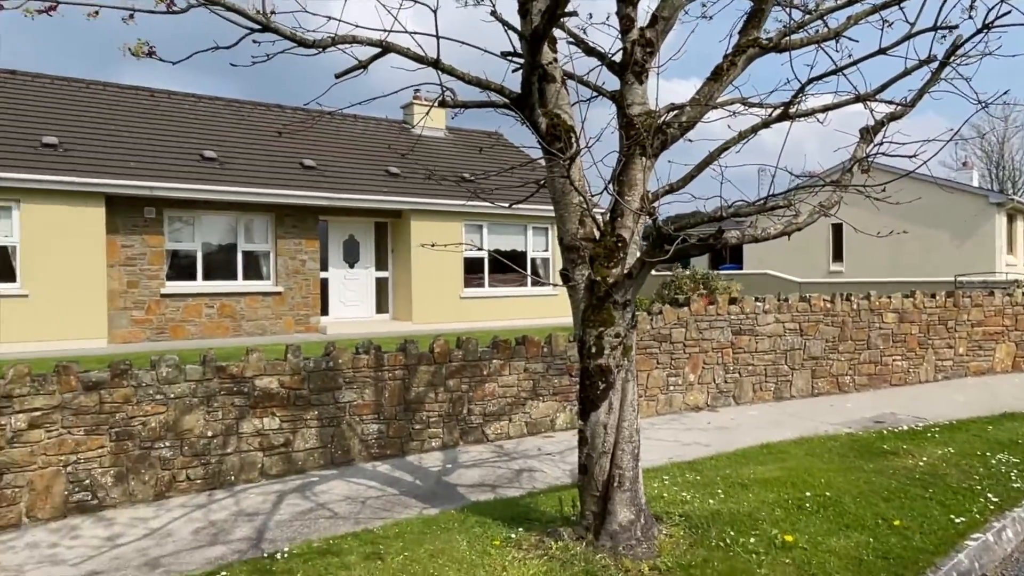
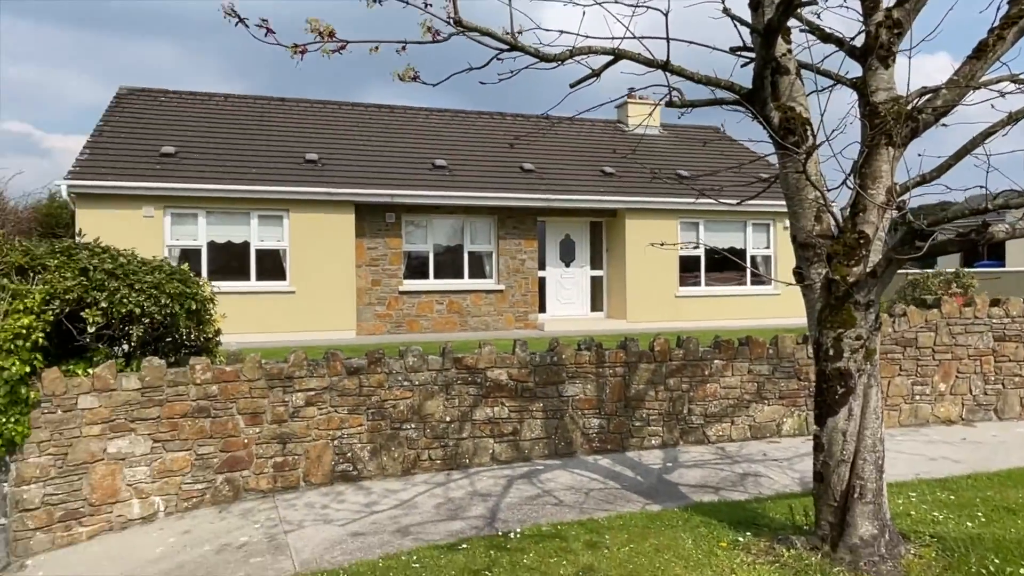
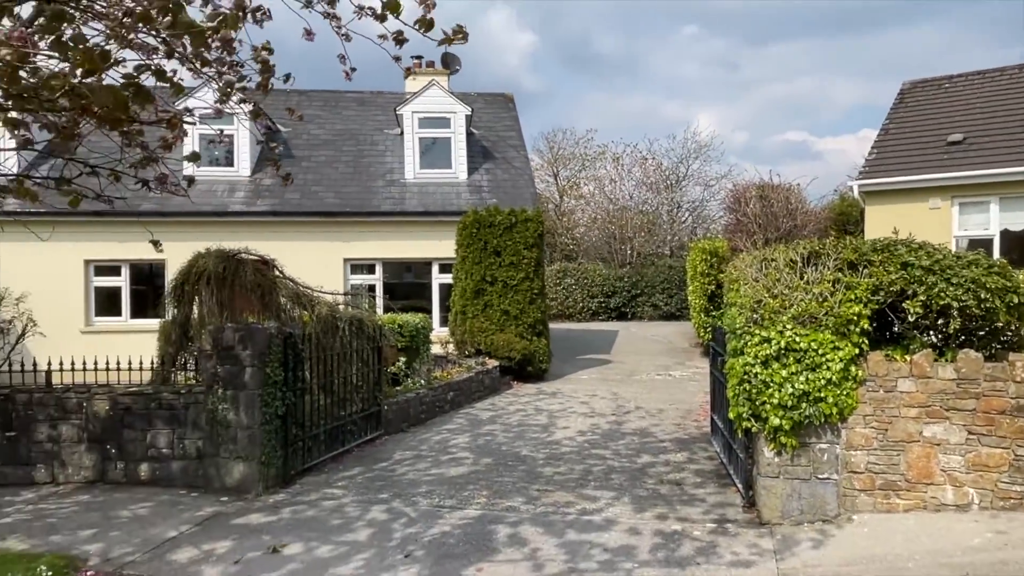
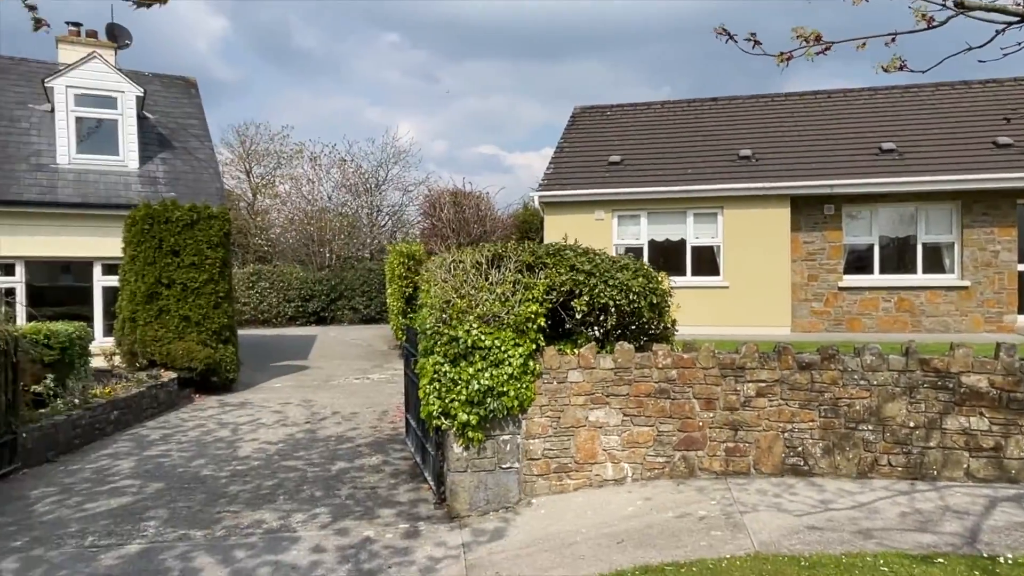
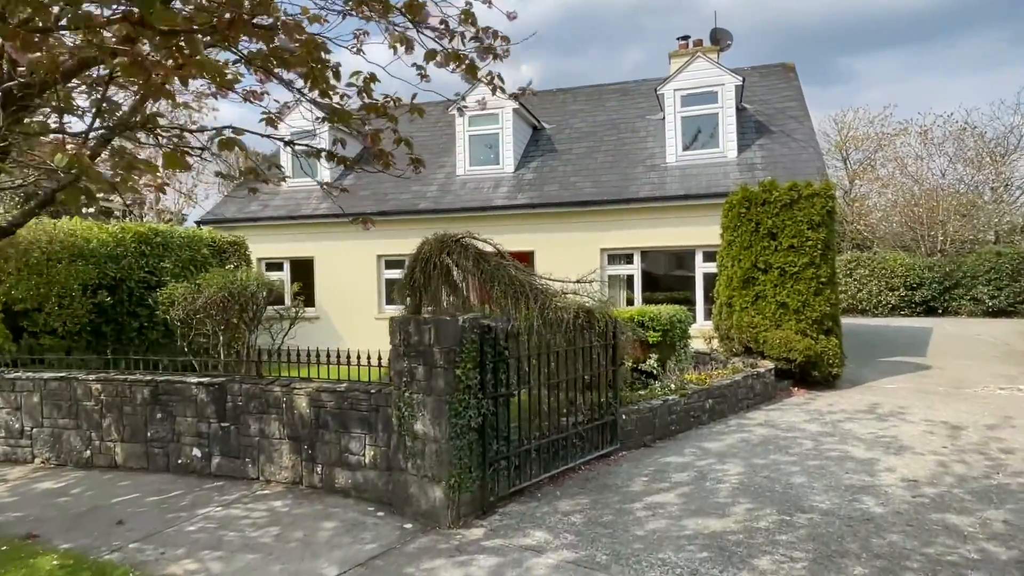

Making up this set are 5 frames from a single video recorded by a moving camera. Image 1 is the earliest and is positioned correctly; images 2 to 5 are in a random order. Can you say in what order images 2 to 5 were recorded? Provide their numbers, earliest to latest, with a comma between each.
2, 4, 3, 5
